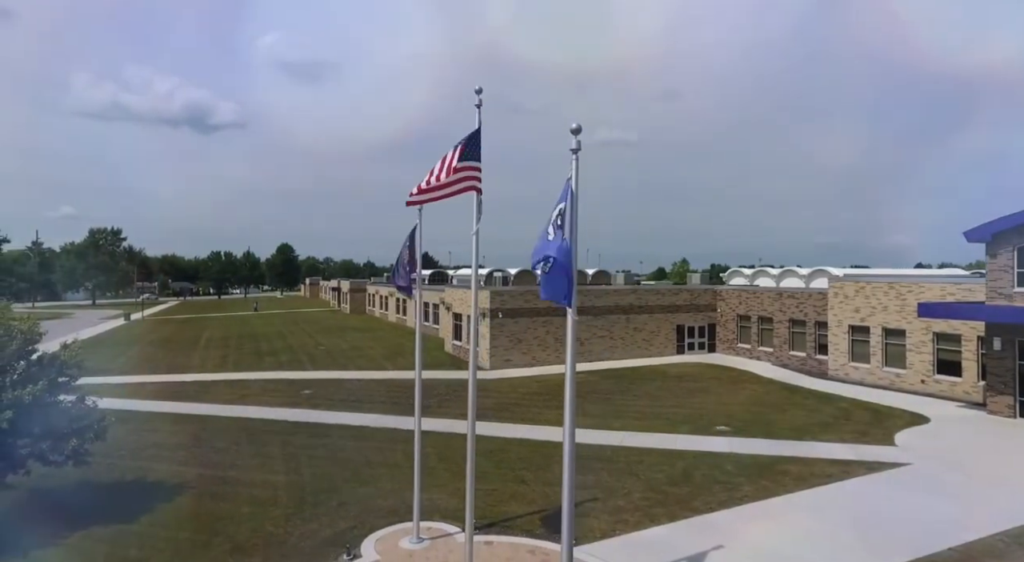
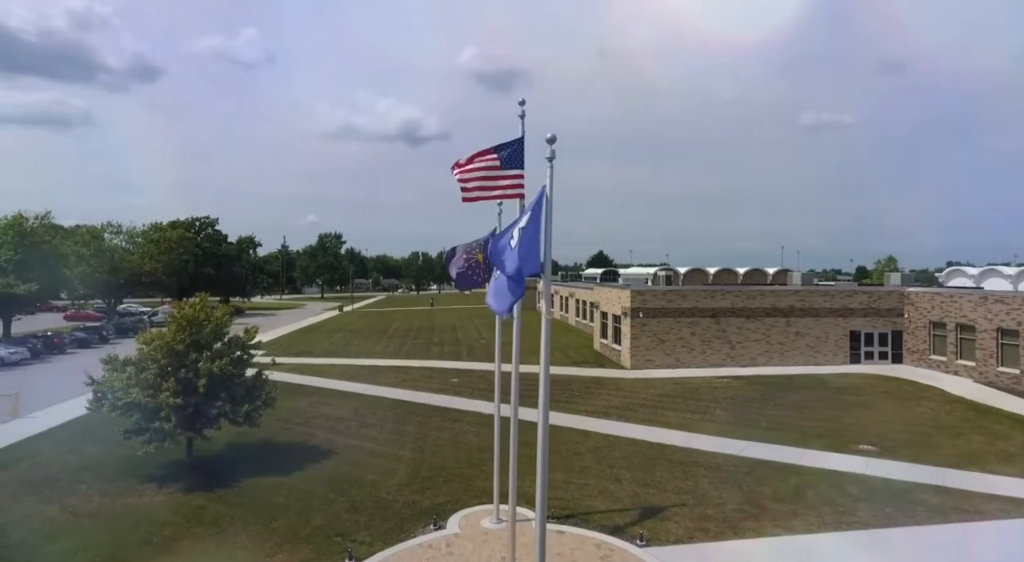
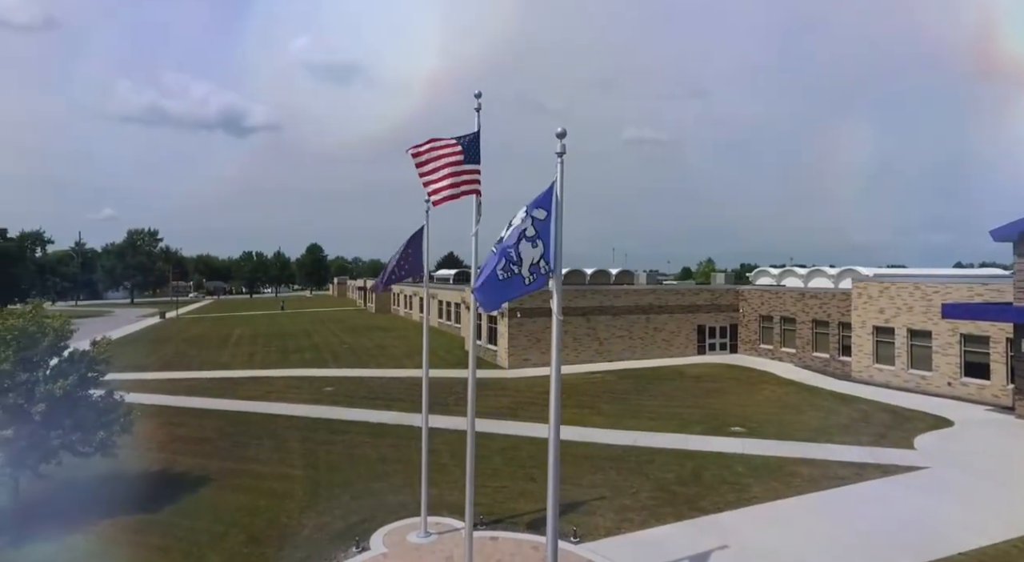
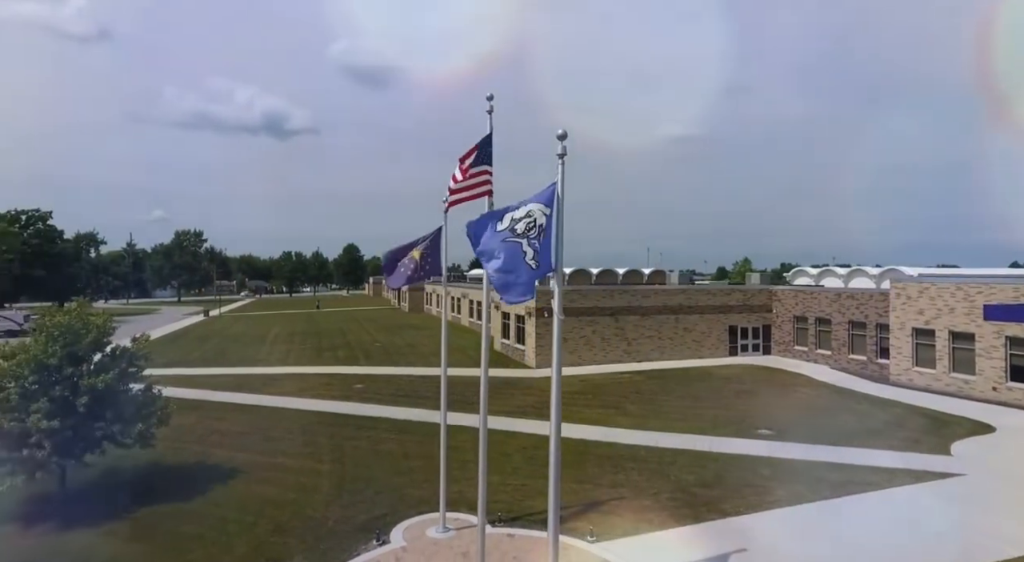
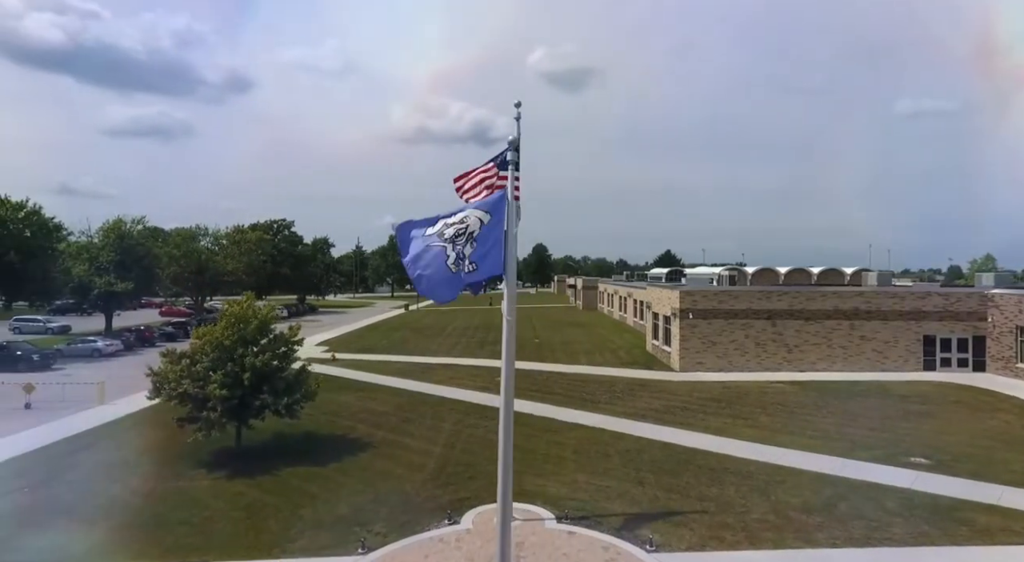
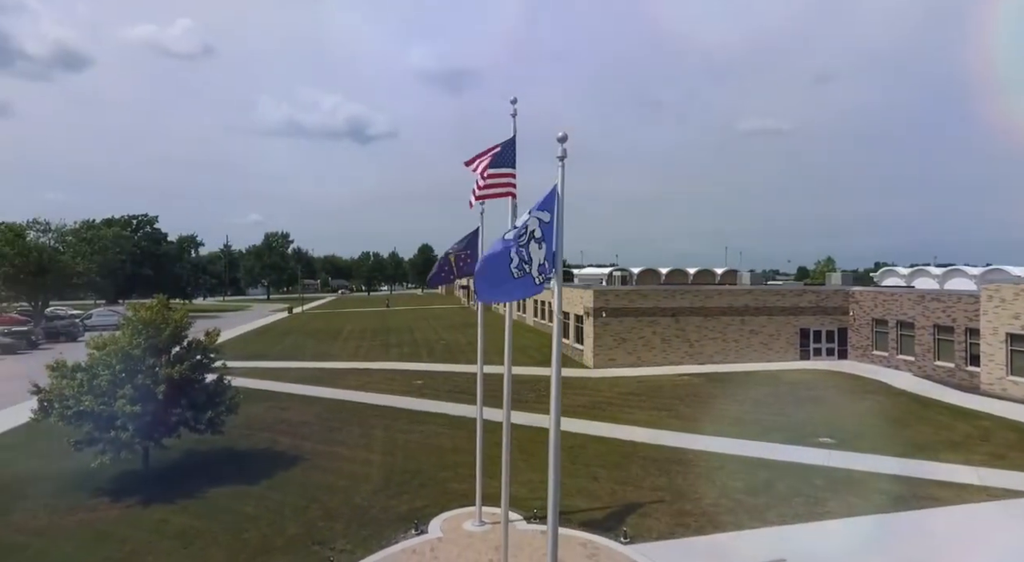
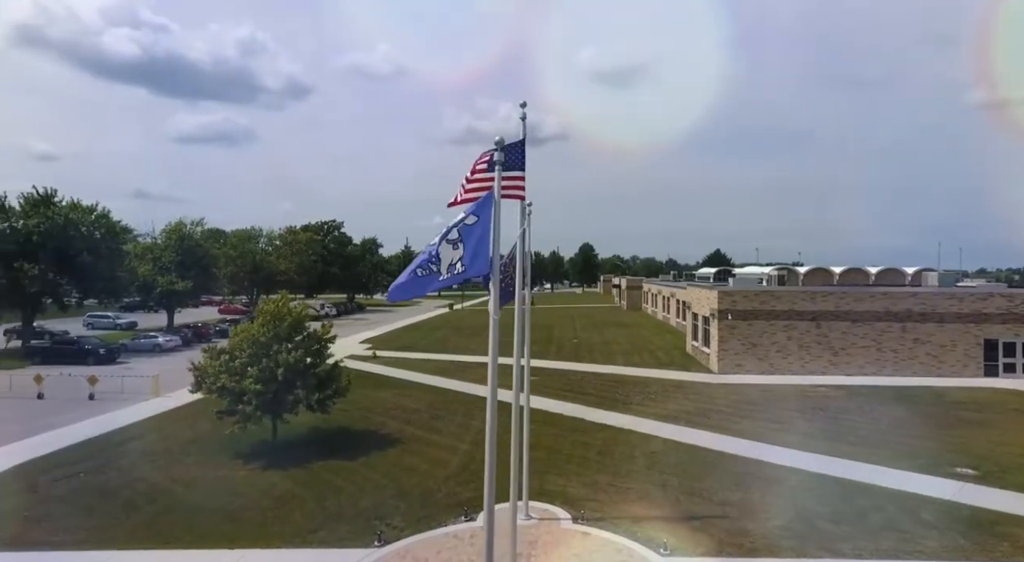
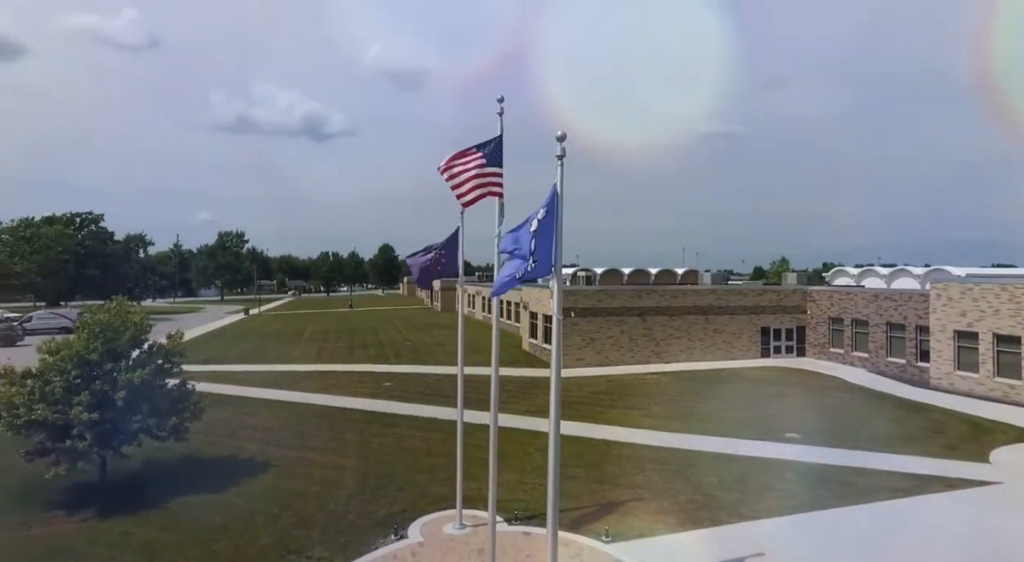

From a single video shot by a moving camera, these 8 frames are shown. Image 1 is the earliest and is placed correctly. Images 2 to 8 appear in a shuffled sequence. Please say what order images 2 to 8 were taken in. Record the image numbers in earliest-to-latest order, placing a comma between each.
3, 4, 8, 6, 2, 5, 7
